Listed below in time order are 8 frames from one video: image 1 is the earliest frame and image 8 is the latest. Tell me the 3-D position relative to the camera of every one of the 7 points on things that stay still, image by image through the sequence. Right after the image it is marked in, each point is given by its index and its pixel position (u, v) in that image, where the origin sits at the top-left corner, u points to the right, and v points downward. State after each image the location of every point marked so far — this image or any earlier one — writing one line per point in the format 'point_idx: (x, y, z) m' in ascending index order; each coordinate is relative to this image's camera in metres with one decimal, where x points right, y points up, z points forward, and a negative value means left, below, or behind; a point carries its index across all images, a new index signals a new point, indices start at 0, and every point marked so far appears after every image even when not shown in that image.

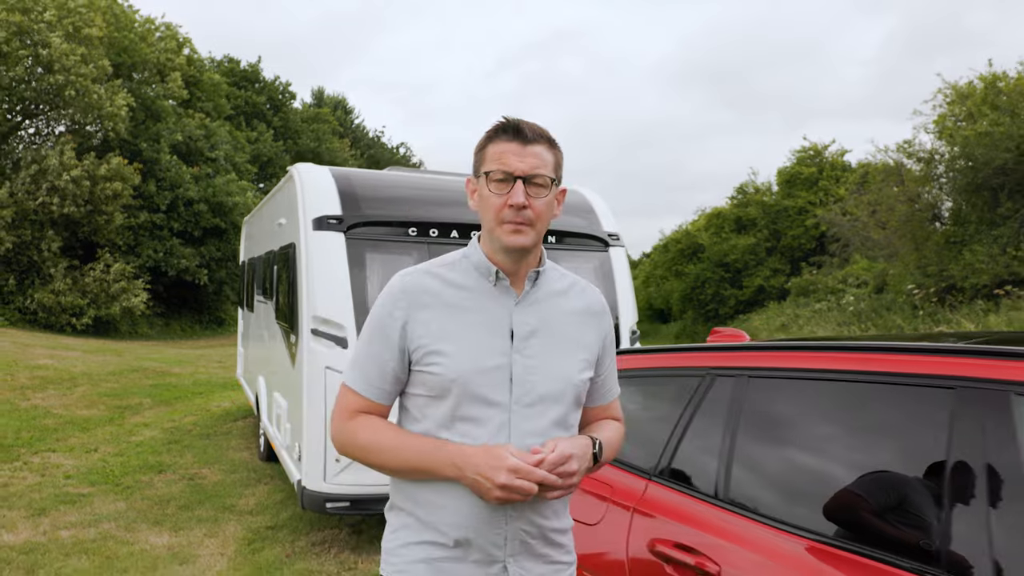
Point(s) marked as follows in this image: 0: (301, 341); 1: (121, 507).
0: (-1.4, -0.4, +4.9) m
1: (-3.1, -1.7, +5.7) m
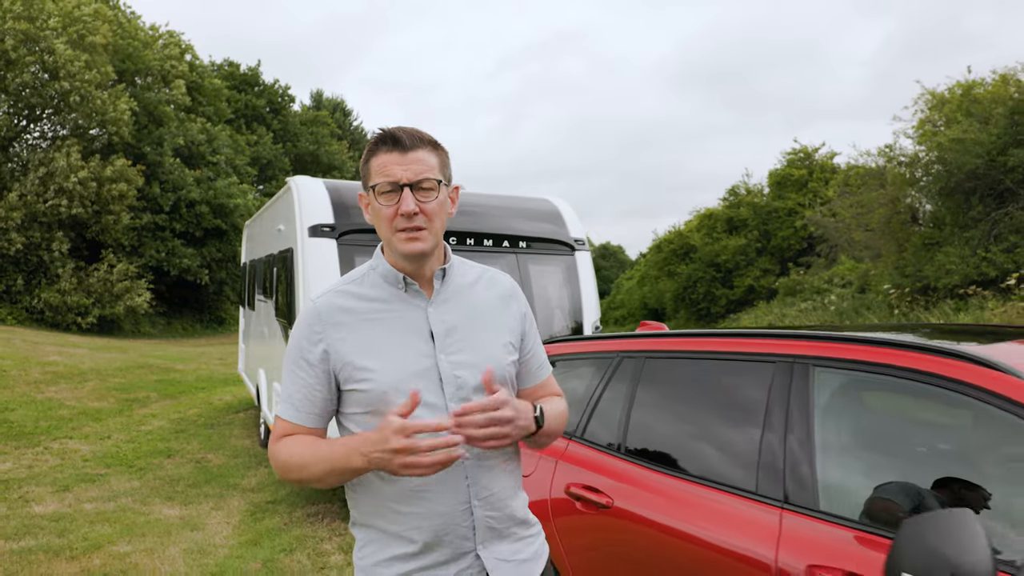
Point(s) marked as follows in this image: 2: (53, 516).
0: (-1.6, -0.4, +5.6) m
1: (-3.3, -1.7, +6.3) m
2: (-3.4, -1.7, +5.3) m
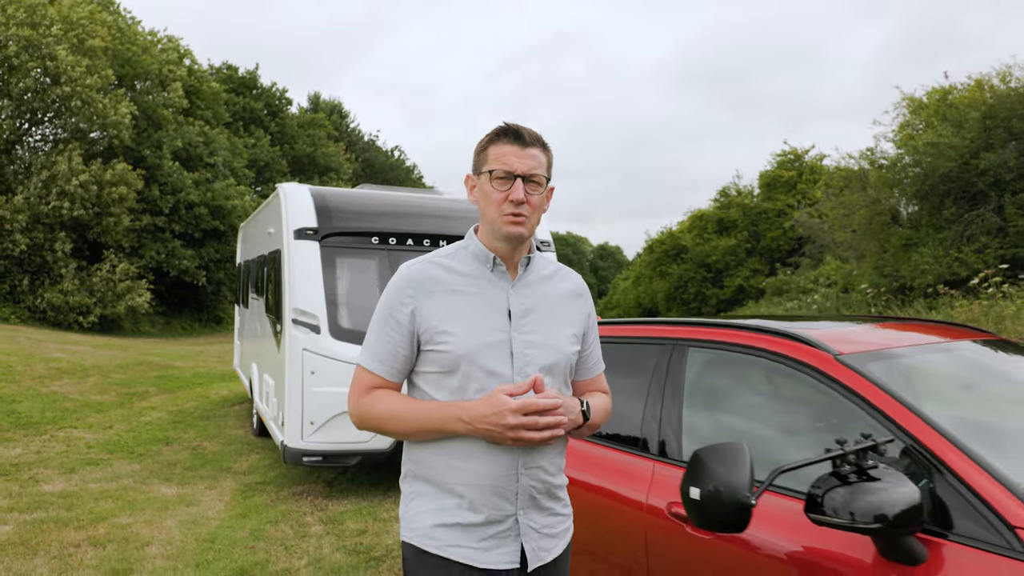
0: (-1.9, -0.3, +6.1) m
1: (-3.5, -1.7, +6.8) m
2: (-3.6, -1.7, +5.9) m
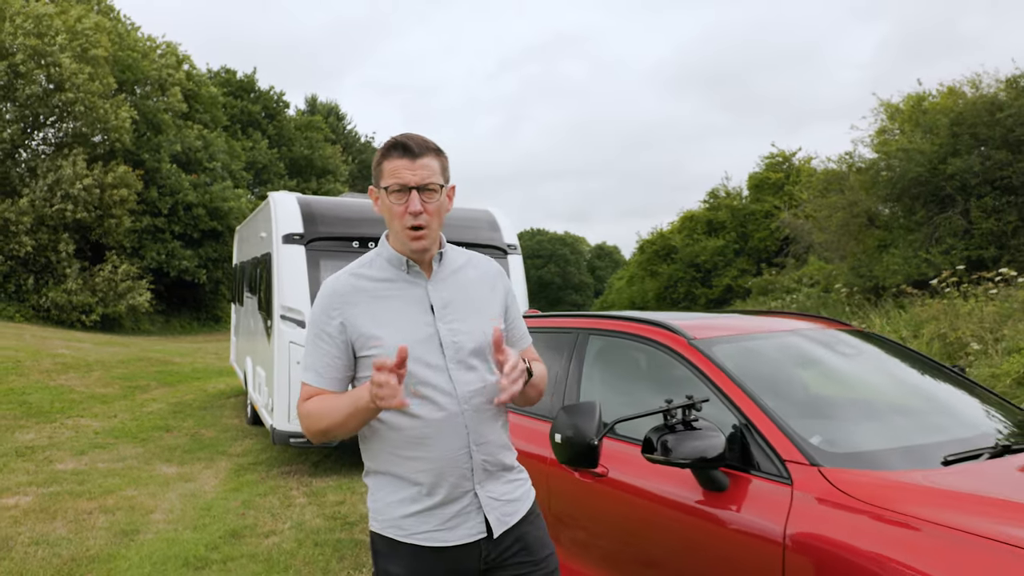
0: (-2.2, -0.3, +6.7) m
1: (-3.9, -1.7, +7.5) m
2: (-3.9, -1.7, +6.5) m
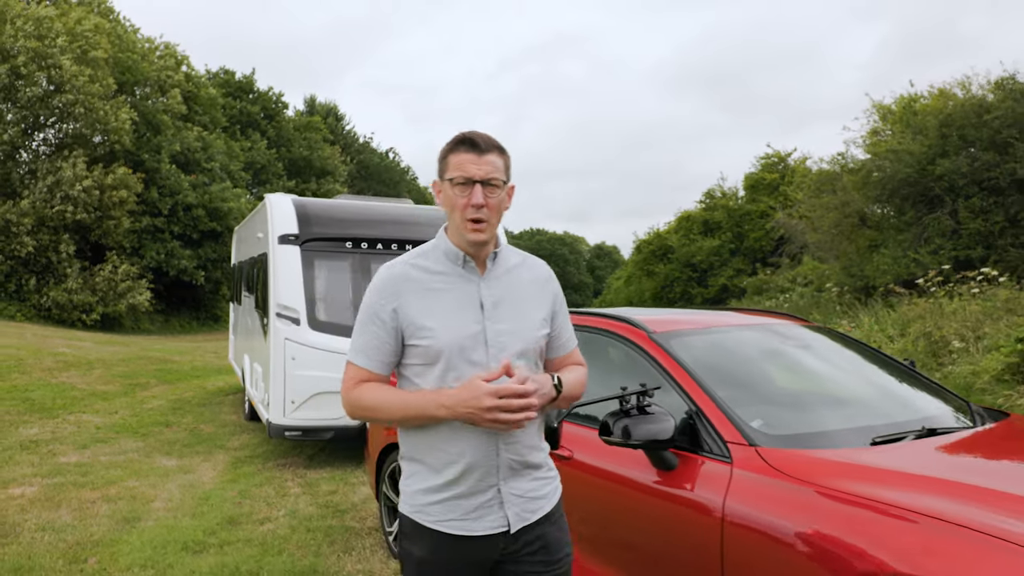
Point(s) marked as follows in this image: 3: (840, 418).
0: (-2.3, -0.3, +7.0) m
1: (-4.0, -1.7, +7.7) m
2: (-4.1, -1.6, +6.8) m
3: (+1.4, -0.6, +3.2) m
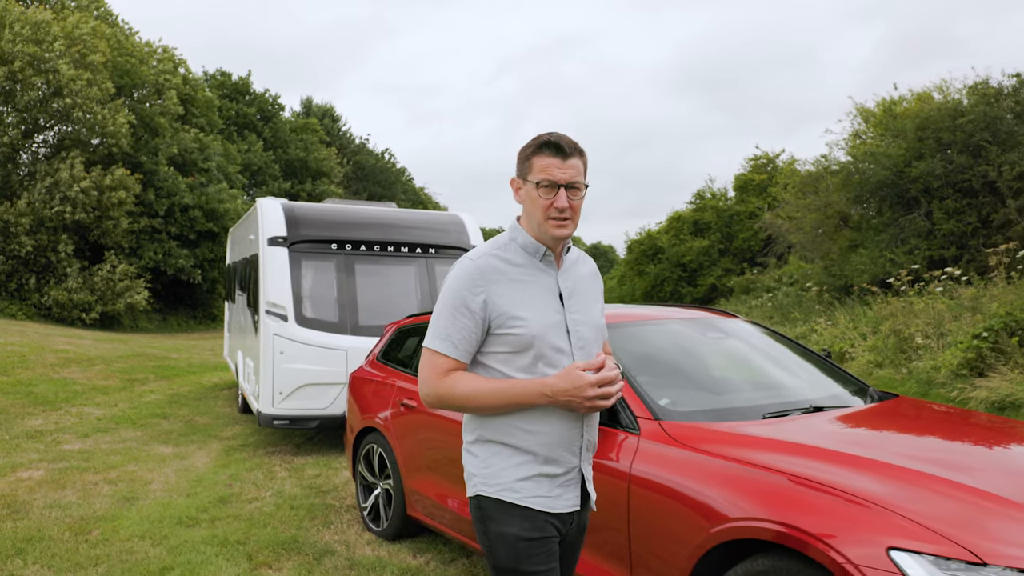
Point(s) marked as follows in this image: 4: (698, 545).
0: (-2.6, -0.3, +7.5) m
1: (-4.2, -1.7, +8.2) m
2: (-4.3, -1.6, +7.3) m
3: (+1.2, -0.6, +3.7) m
4: (+0.7, -1.0, +2.8) m
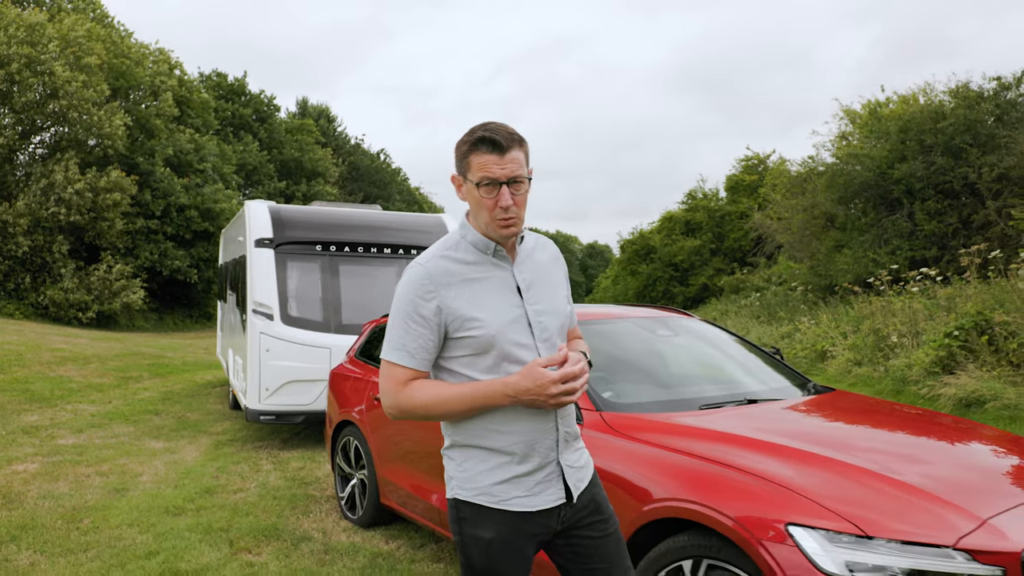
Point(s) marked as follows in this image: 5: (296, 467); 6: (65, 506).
0: (-2.8, -0.3, +7.7) m
1: (-4.5, -1.7, +8.5) m
2: (-4.6, -1.6, +7.5) m
3: (+1.0, -0.6, +4.0) m
4: (+0.5, -1.0, +3.1) m
5: (-2.0, -1.7, +6.7) m
6: (-3.4, -1.7, +5.5) m
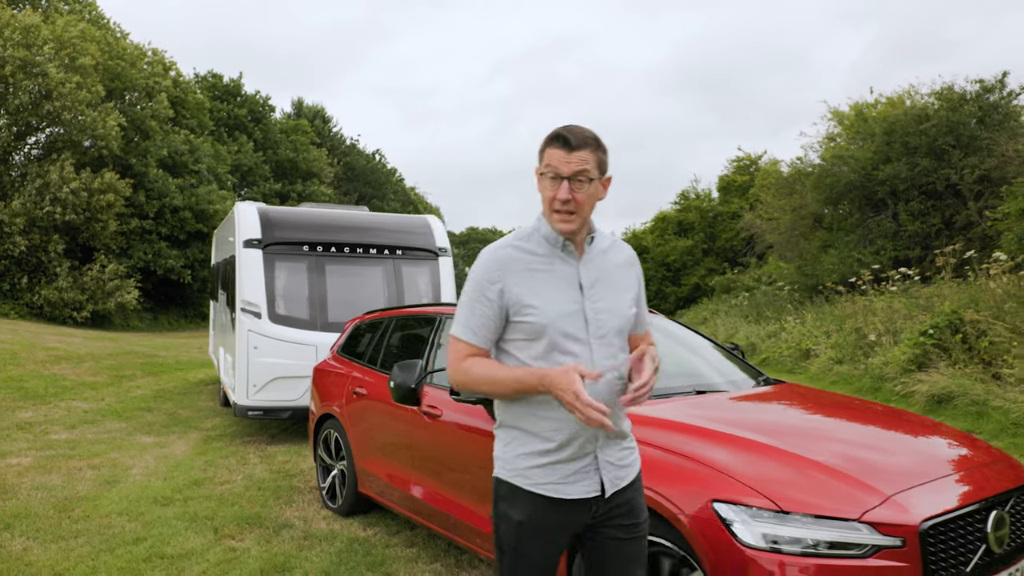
0: (-3.0, -0.3, +8.0) m
1: (-4.7, -1.7, +8.7) m
2: (-4.8, -1.6, +7.7) m
3: (+0.8, -0.6, +4.2) m
4: (+0.3, -1.0, +3.3) m
5: (-2.2, -1.7, +7.0) m
6: (-3.6, -1.7, +5.8) m
